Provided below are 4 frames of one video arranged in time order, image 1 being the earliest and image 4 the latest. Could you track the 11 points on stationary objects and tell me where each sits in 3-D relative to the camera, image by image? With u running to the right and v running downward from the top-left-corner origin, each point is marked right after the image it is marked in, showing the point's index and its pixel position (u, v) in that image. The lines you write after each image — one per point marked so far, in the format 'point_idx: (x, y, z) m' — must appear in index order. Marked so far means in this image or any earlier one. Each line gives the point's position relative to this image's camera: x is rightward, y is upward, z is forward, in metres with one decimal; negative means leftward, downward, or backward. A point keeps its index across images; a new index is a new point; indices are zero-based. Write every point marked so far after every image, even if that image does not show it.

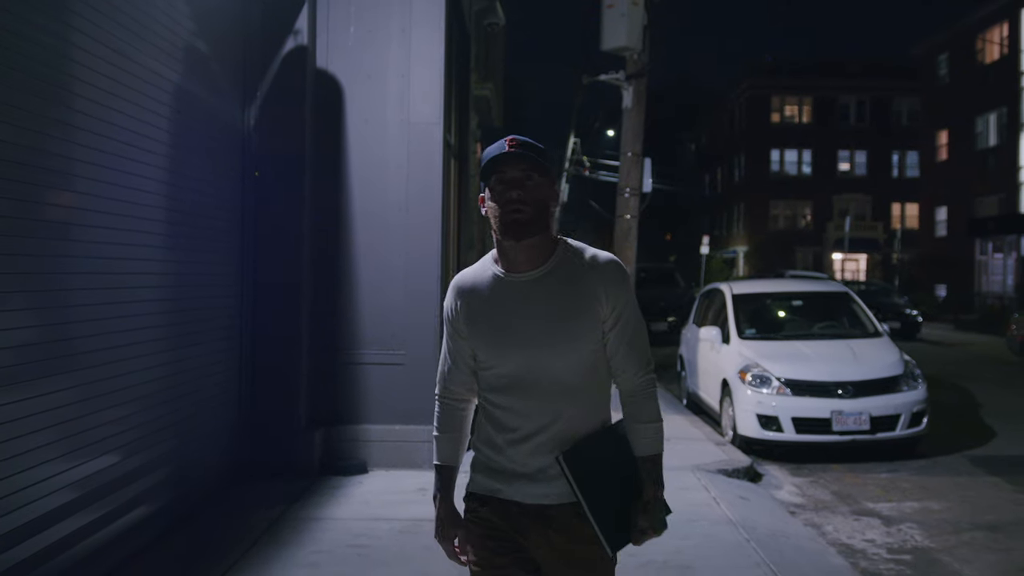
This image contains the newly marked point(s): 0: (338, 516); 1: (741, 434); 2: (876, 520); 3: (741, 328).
0: (-1.1, -1.4, +5.4) m
1: (+2.0, -1.3, +7.8) m
2: (+2.5, -1.6, +5.9) m
3: (+2.3, -0.4, +8.7) m
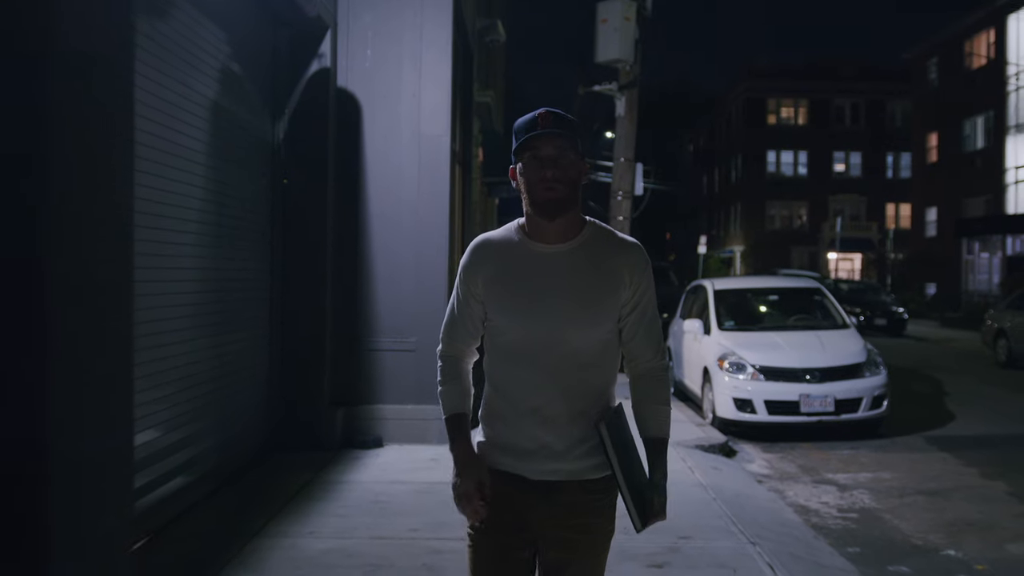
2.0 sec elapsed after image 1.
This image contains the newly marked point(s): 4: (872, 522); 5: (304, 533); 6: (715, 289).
0: (-1.1, -1.4, +6.2) m
1: (+2.0, -1.3, +8.6) m
2: (+2.5, -1.5, +6.7) m
3: (+2.3, -0.3, +9.5) m
4: (+2.4, -1.6, +5.8) m
5: (-1.2, -1.4, +4.9) m
6: (+2.3, 0.0, +10.0) m
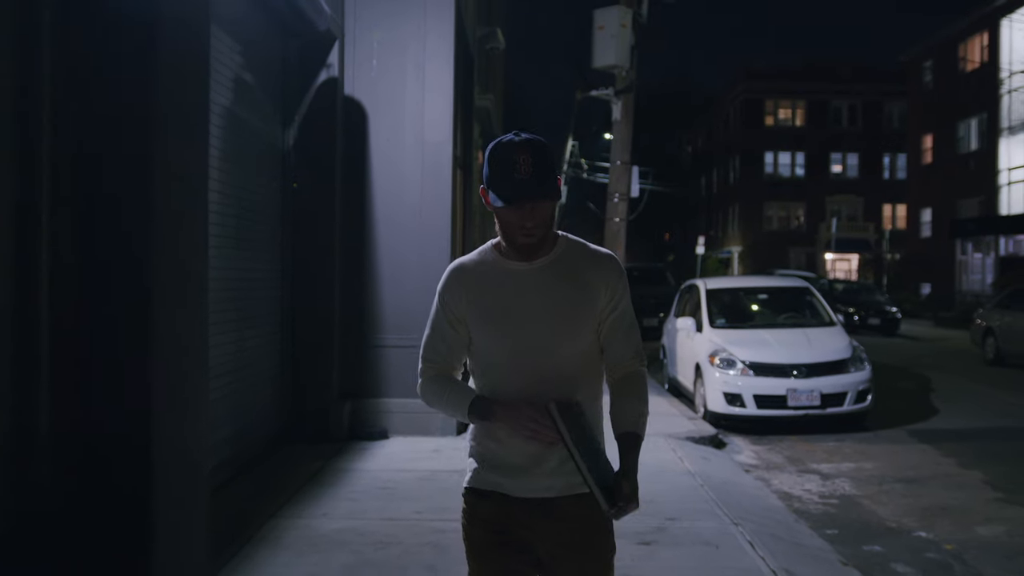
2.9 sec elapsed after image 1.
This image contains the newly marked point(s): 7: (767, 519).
0: (-1.1, -1.3, +6.5) m
1: (+2.0, -1.3, +9.0) m
2: (+2.5, -1.5, +7.1) m
3: (+2.3, -0.3, +9.8) m
4: (+2.4, -1.6, +6.2) m
5: (-1.2, -1.4, +5.3) m
6: (+2.3, 0.0, +10.3) m
7: (+1.6, -1.5, +5.6) m
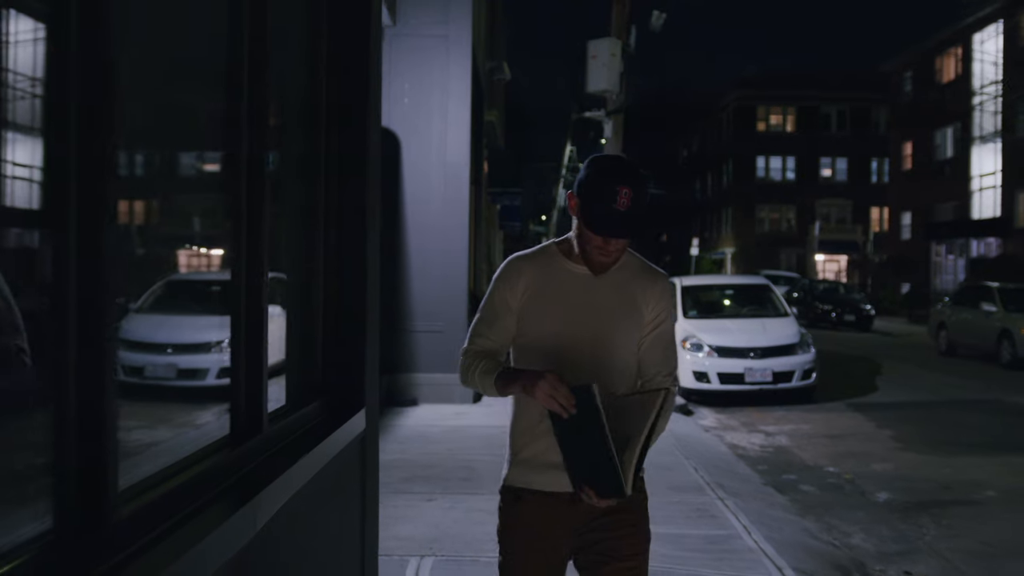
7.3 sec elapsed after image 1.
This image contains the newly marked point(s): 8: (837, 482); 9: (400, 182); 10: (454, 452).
0: (-1.0, -1.3, +8.3) m
1: (+2.1, -1.2, +10.8) m
2: (+2.5, -1.5, +8.9) m
3: (+2.3, -0.3, +11.6) m
4: (+2.5, -1.5, +8.0) m
5: (-1.1, -1.3, +7.1) m
6: (+2.4, 0.0, +12.1) m
7: (+1.7, -1.4, +7.3) m
8: (+2.5, -1.5, +6.9) m
9: (-1.2, +1.1, +9.6) m
10: (-0.5, -1.3, +7.1) m
